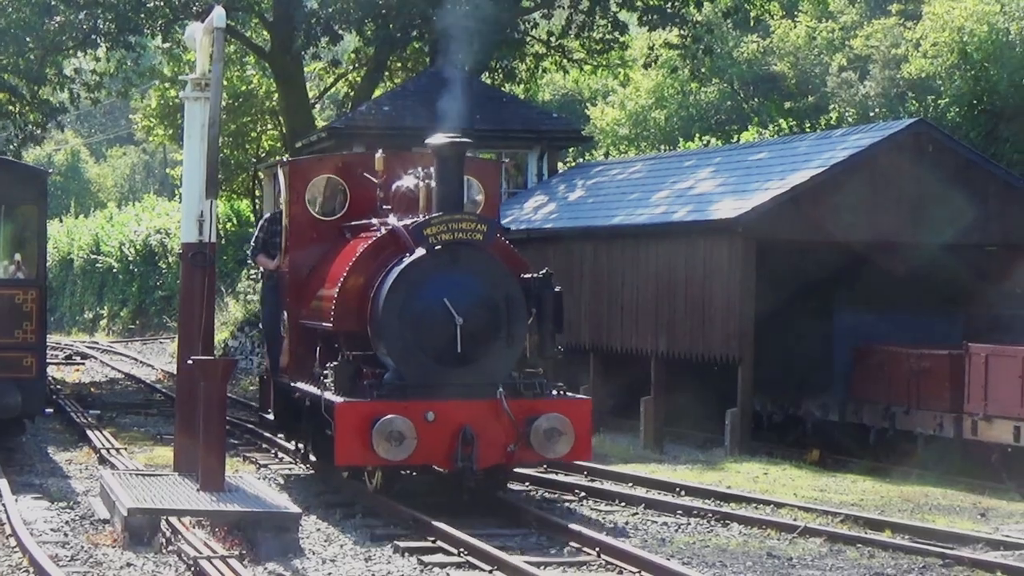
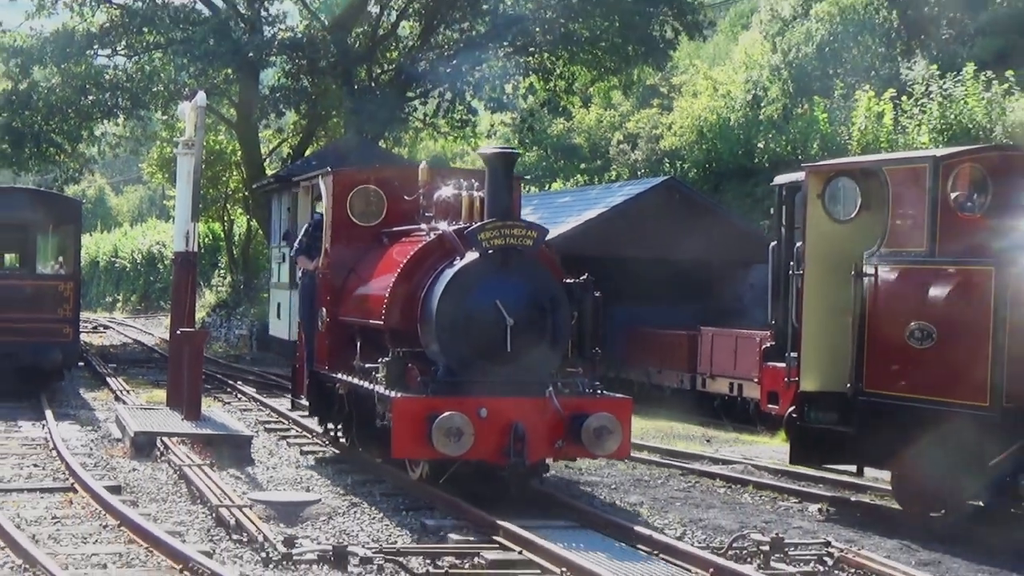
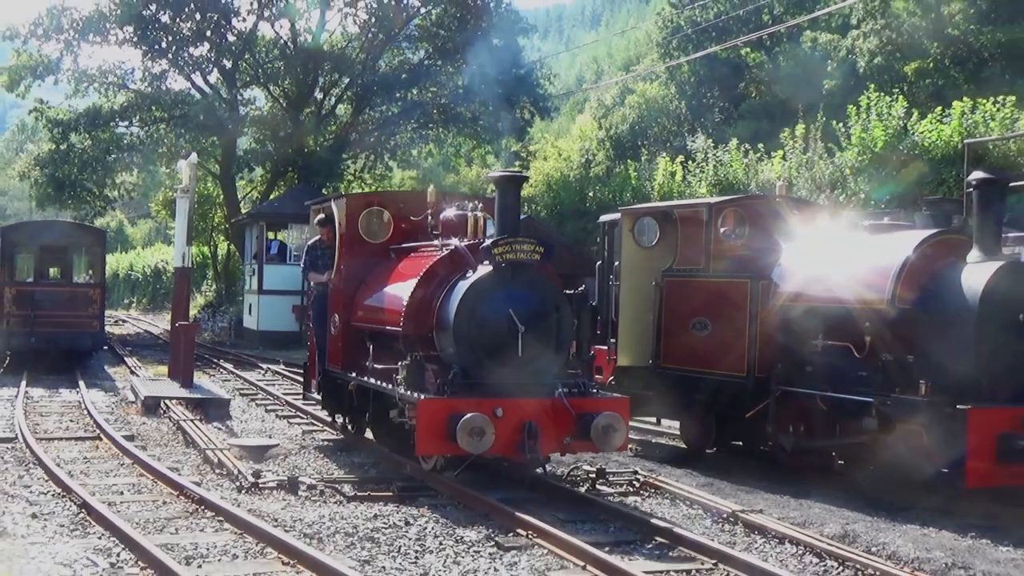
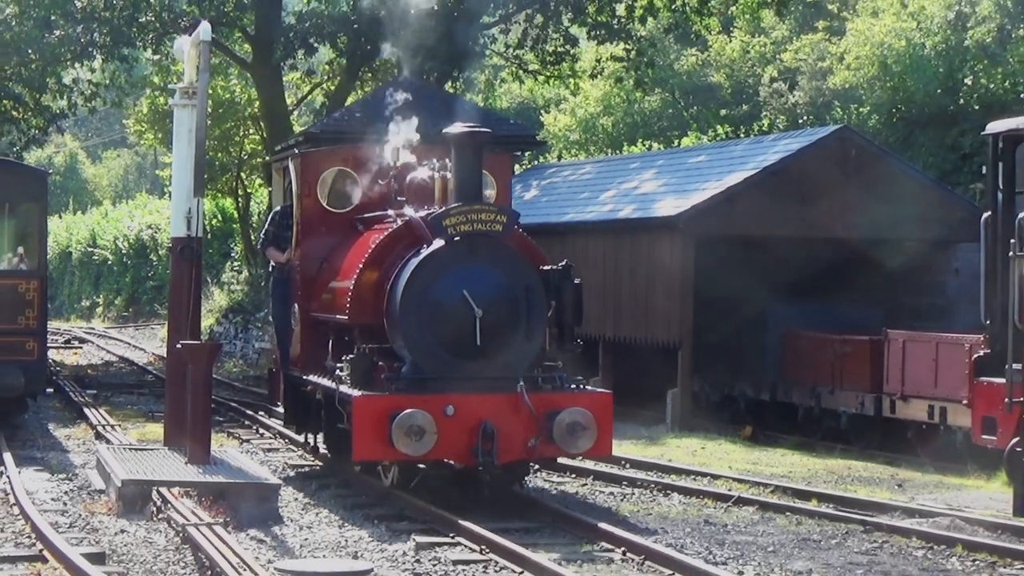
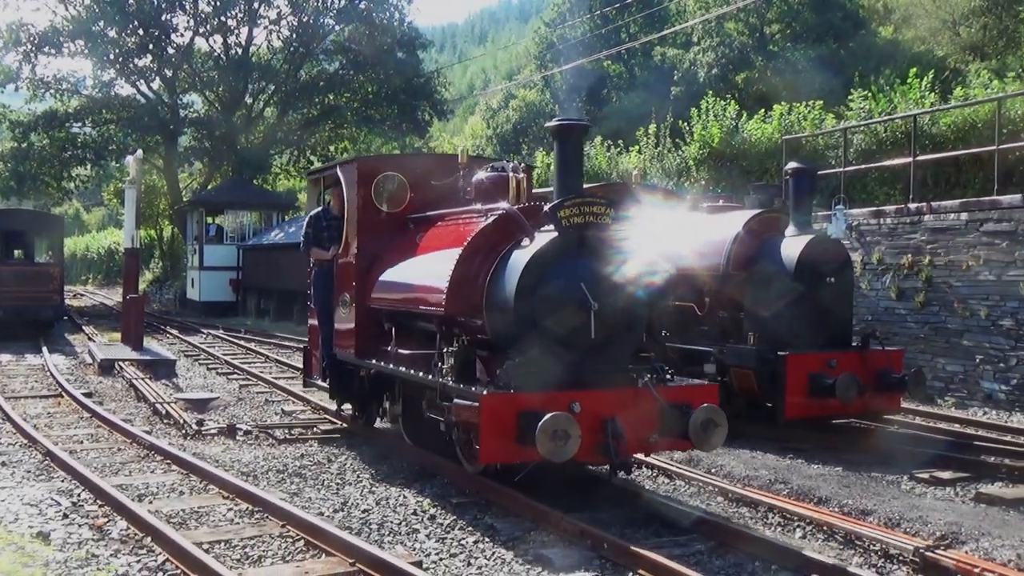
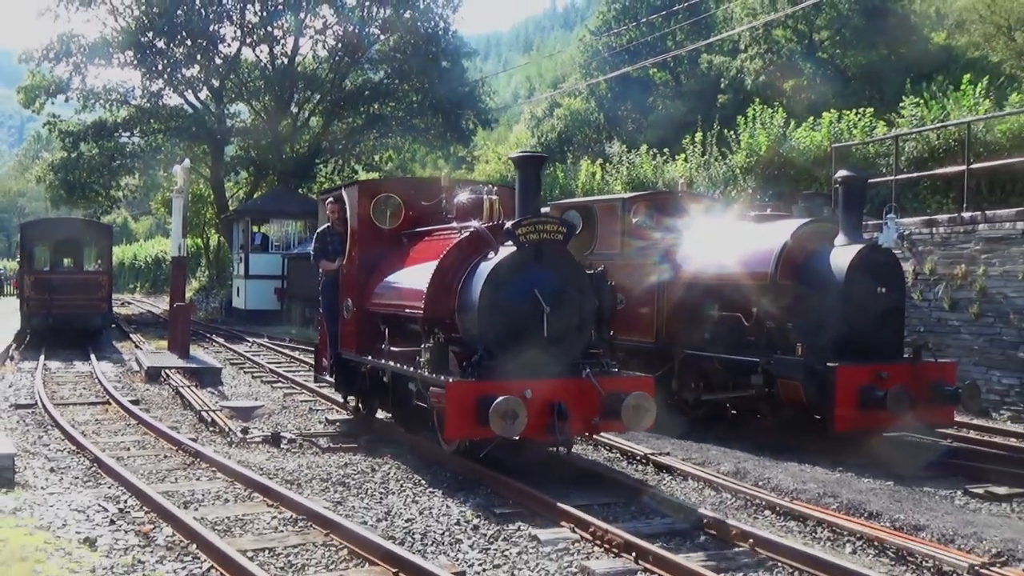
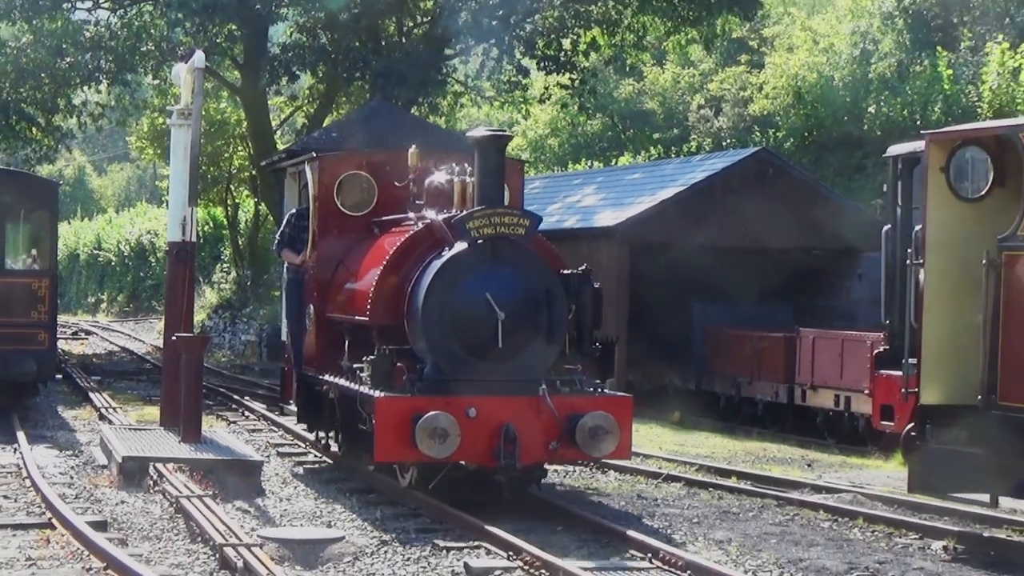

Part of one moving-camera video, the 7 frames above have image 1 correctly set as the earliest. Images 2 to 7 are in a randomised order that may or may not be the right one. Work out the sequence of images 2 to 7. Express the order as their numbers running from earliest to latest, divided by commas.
4, 7, 2, 3, 6, 5
